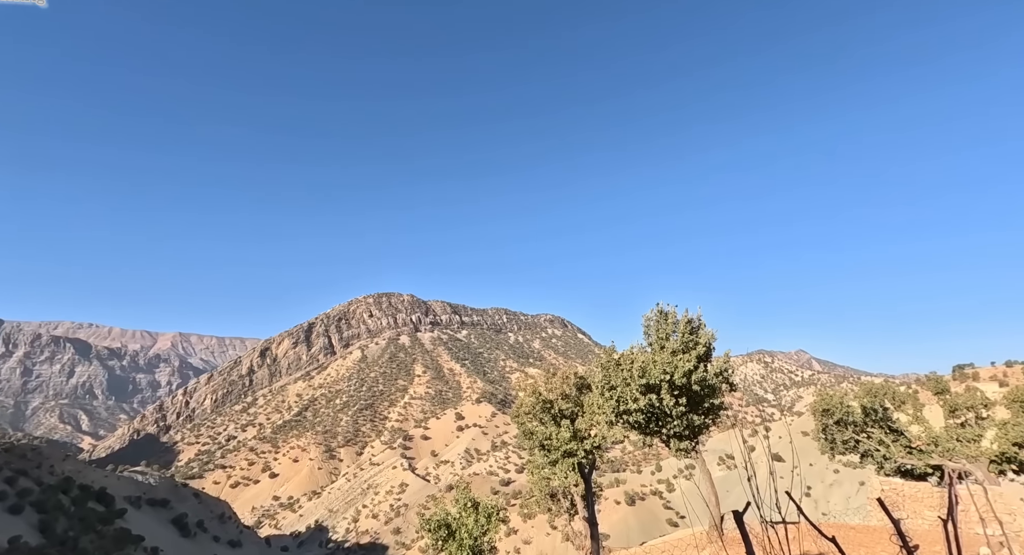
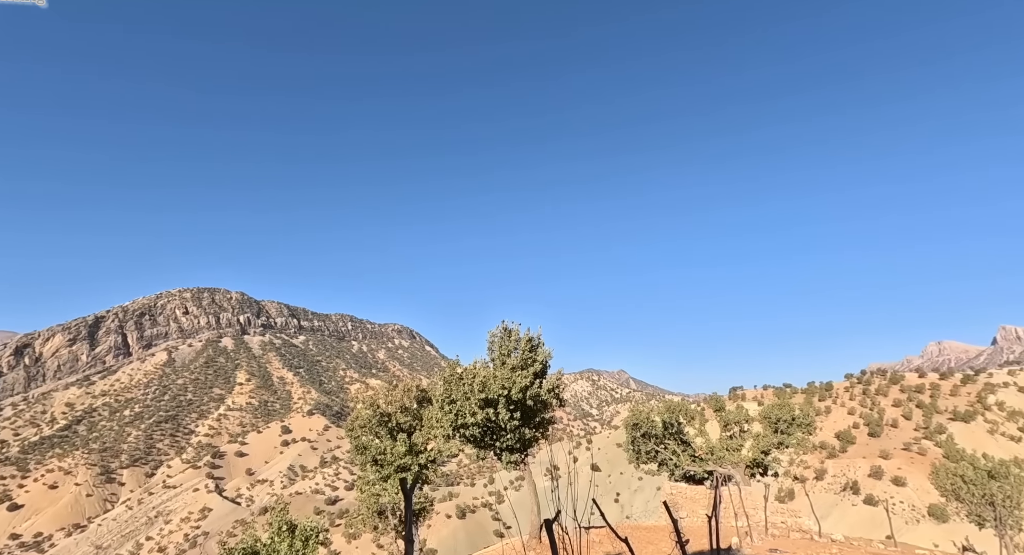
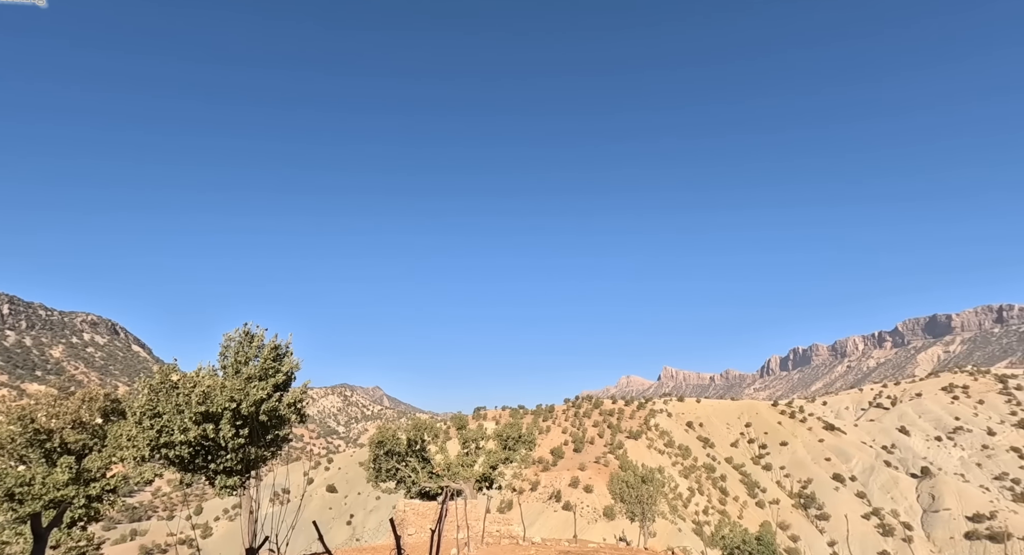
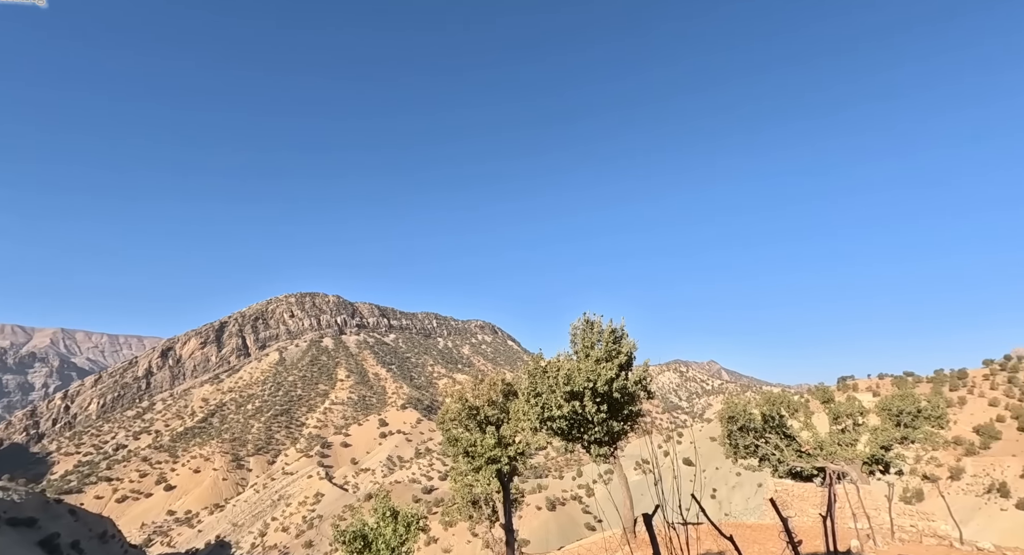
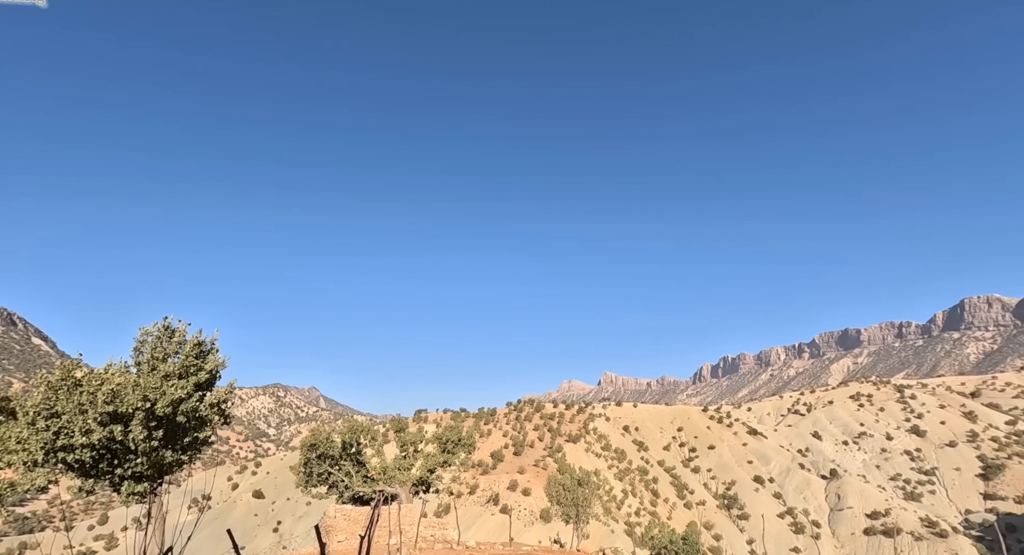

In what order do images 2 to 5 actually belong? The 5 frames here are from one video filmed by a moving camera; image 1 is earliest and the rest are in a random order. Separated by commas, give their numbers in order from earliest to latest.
4, 2, 3, 5
